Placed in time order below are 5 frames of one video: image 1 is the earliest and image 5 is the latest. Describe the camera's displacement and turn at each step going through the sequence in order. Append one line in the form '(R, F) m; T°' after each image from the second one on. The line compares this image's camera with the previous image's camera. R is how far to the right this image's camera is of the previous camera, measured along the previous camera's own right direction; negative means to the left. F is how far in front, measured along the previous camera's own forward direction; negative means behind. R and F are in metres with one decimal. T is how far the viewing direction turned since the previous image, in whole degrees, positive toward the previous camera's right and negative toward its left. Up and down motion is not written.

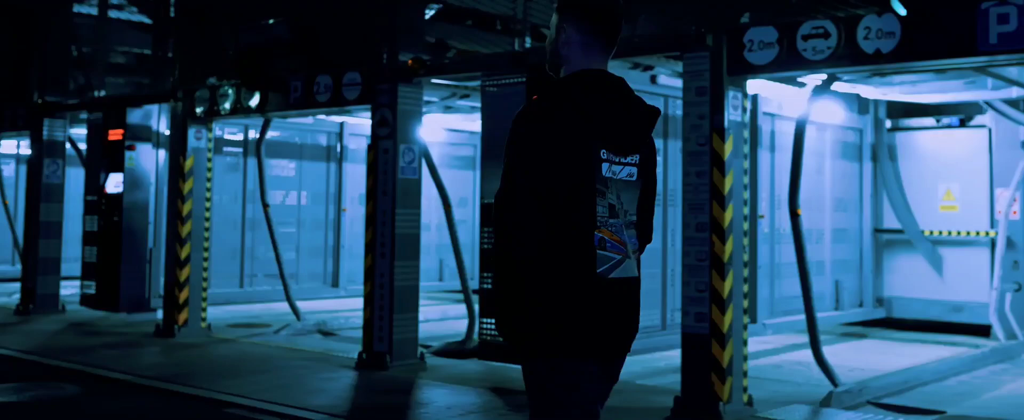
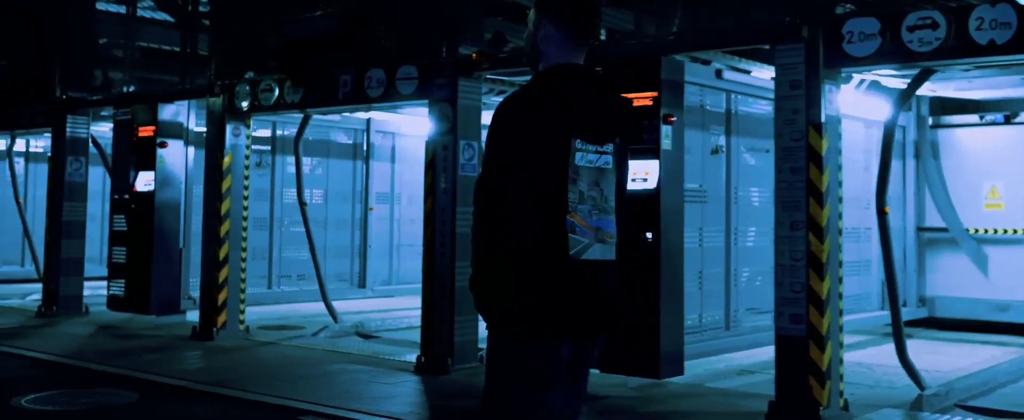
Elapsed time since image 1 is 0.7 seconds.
(-0.7, +0.3) m; +1°
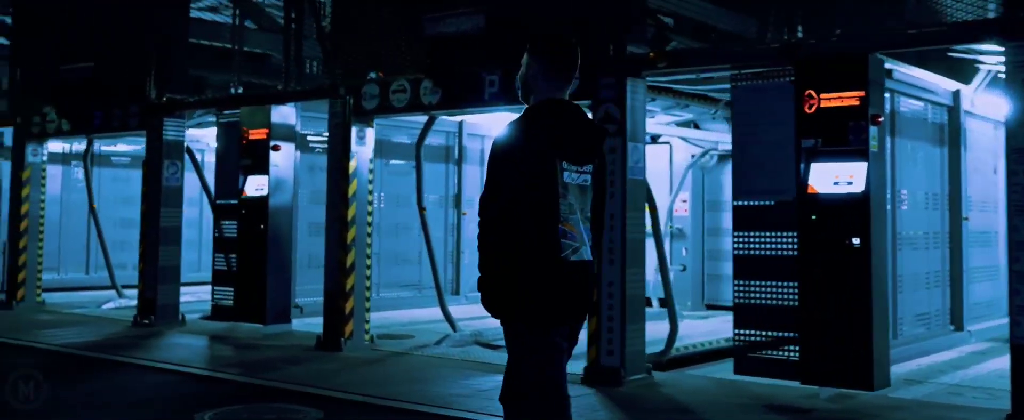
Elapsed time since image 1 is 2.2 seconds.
(-1.4, +0.3) m; +1°
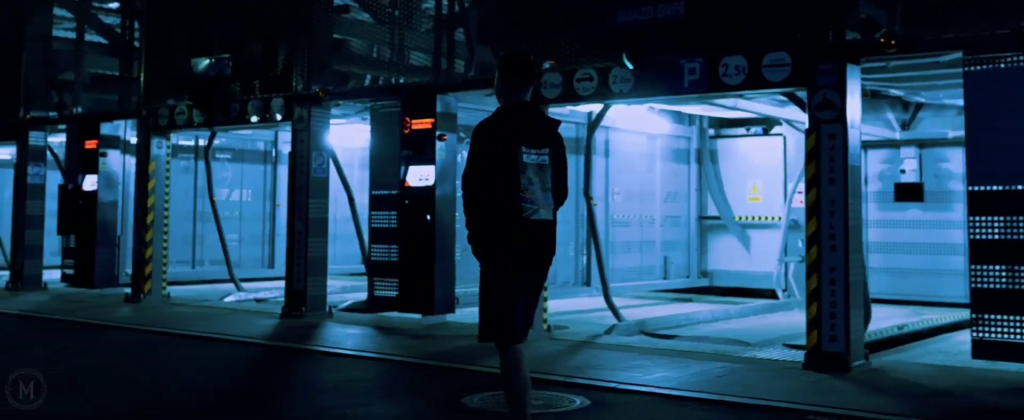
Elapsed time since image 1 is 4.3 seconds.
(-1.7, 0.0) m; 0°
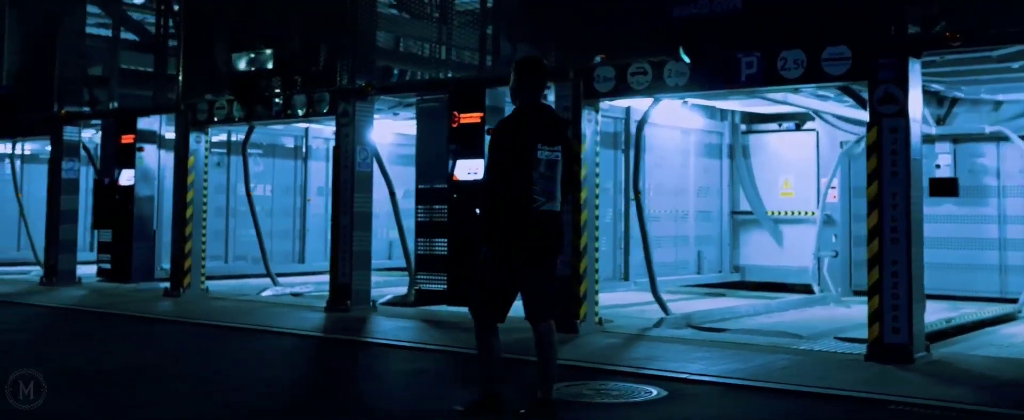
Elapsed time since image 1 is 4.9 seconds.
(-0.5, 0.0) m; 0°
